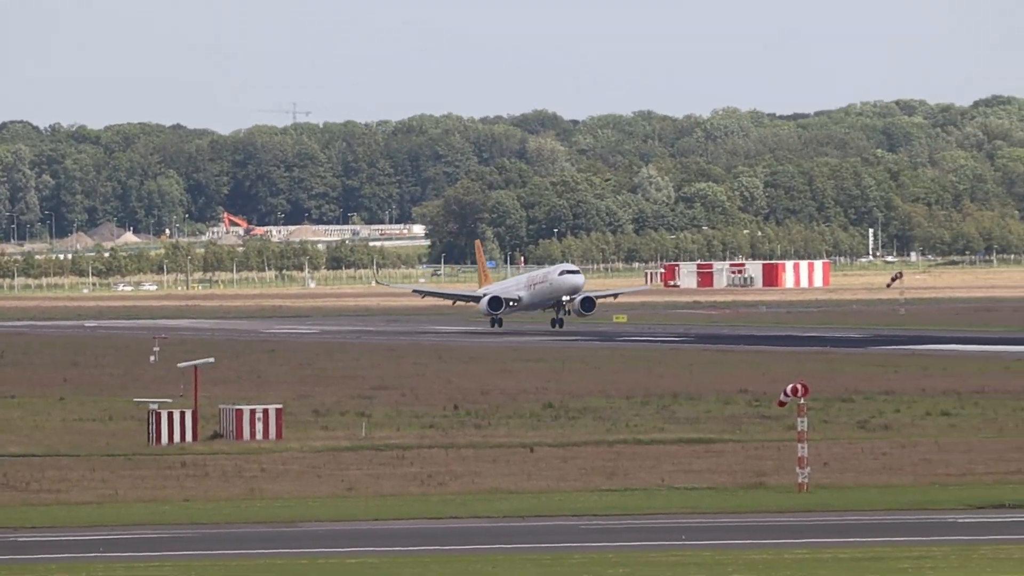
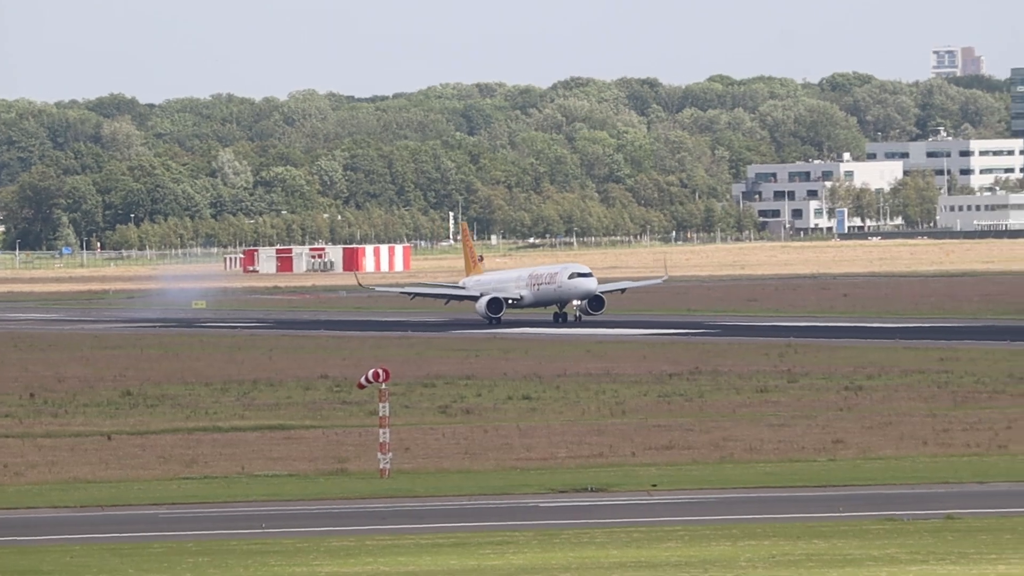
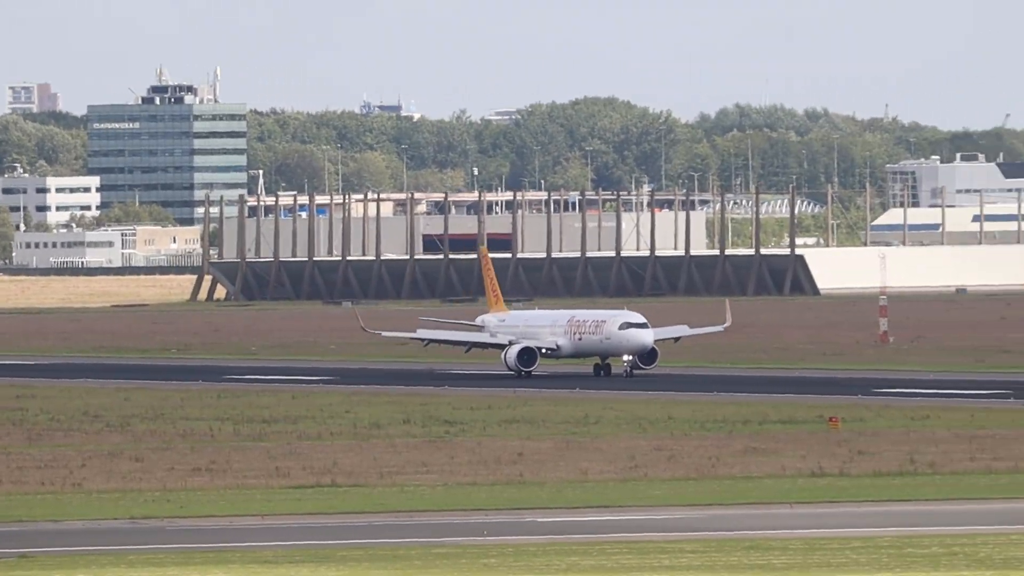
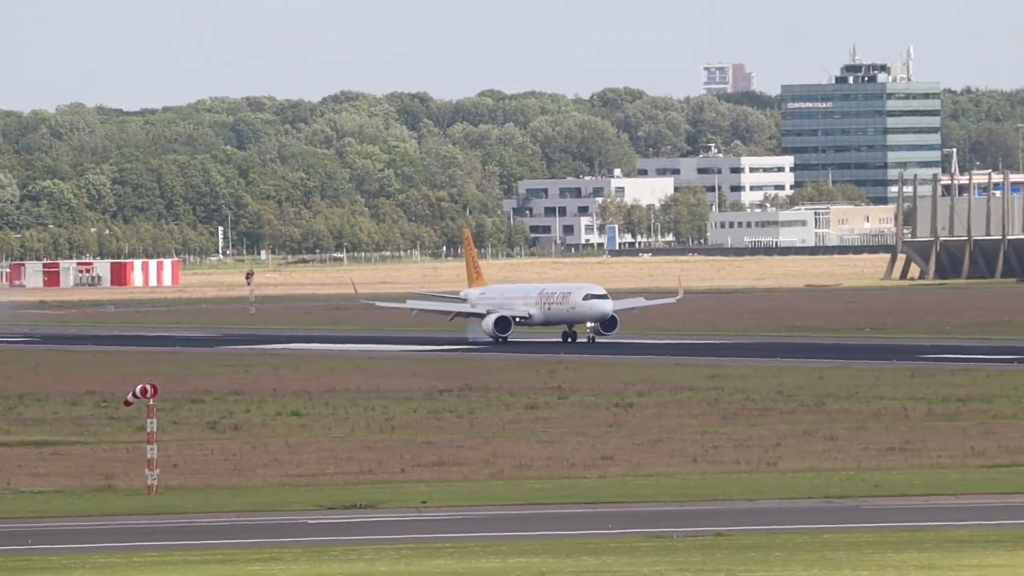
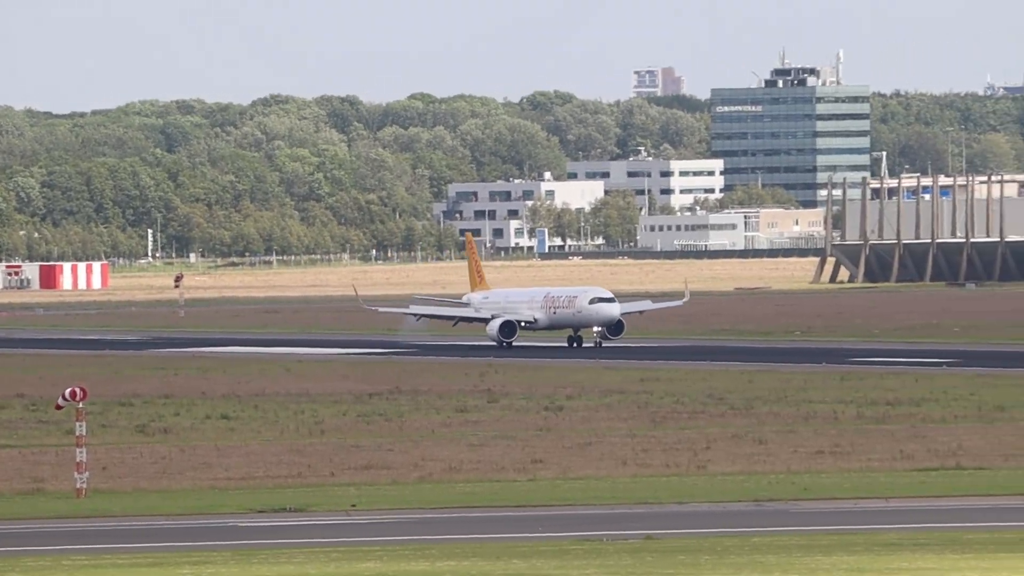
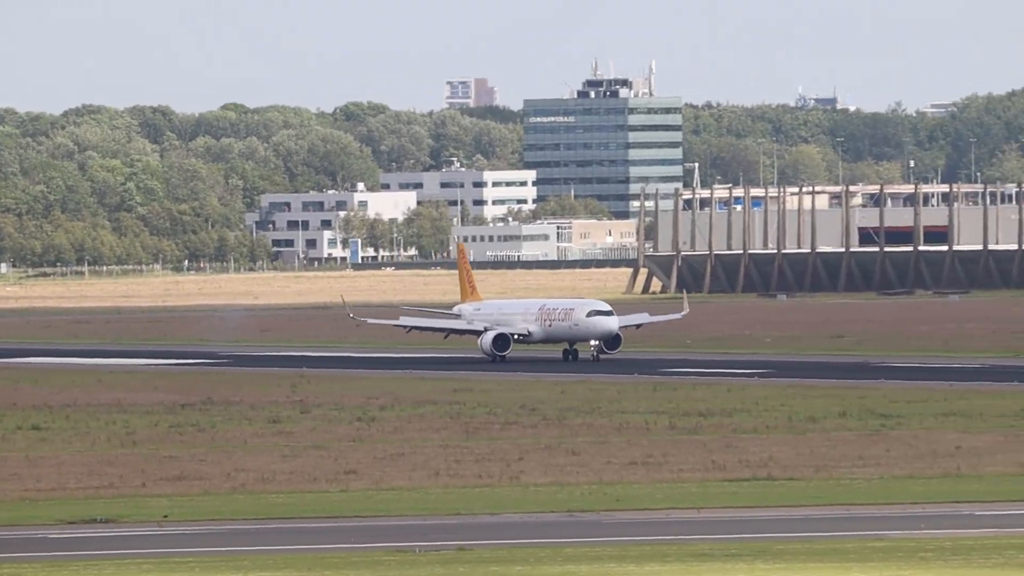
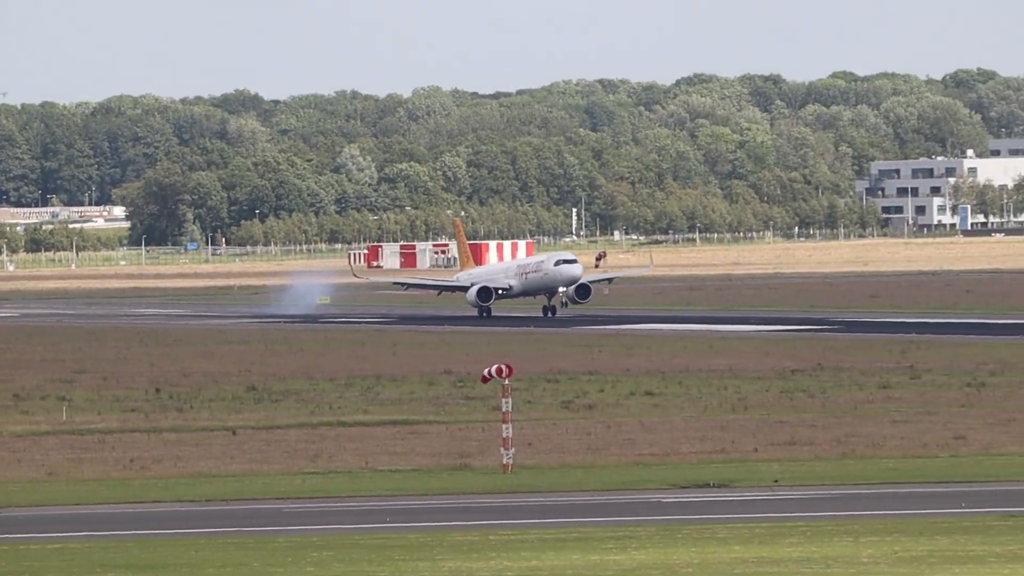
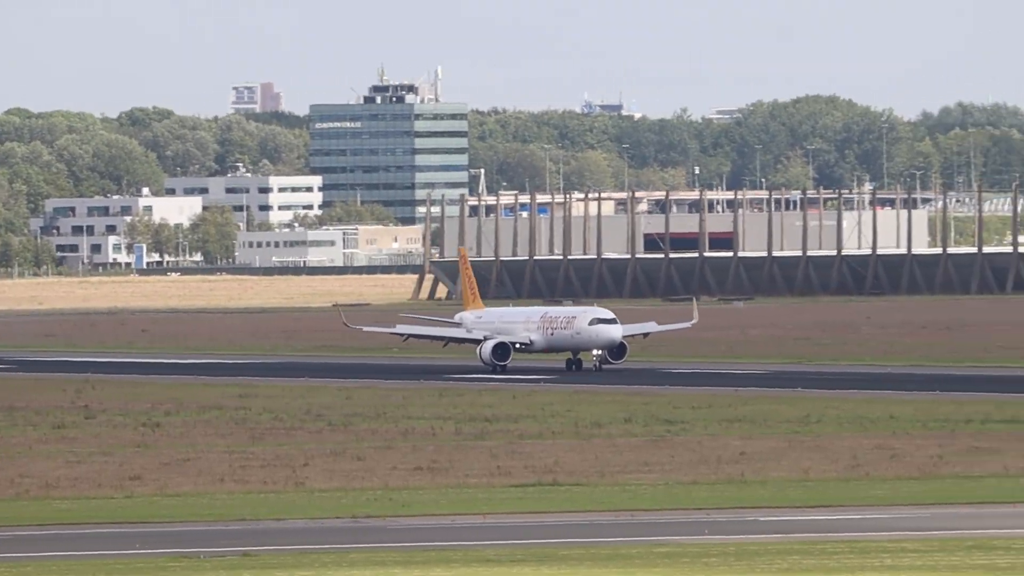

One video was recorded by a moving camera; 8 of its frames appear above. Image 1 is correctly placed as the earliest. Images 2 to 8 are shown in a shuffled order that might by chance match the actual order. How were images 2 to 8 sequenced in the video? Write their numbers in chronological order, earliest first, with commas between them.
7, 2, 4, 5, 6, 8, 3
